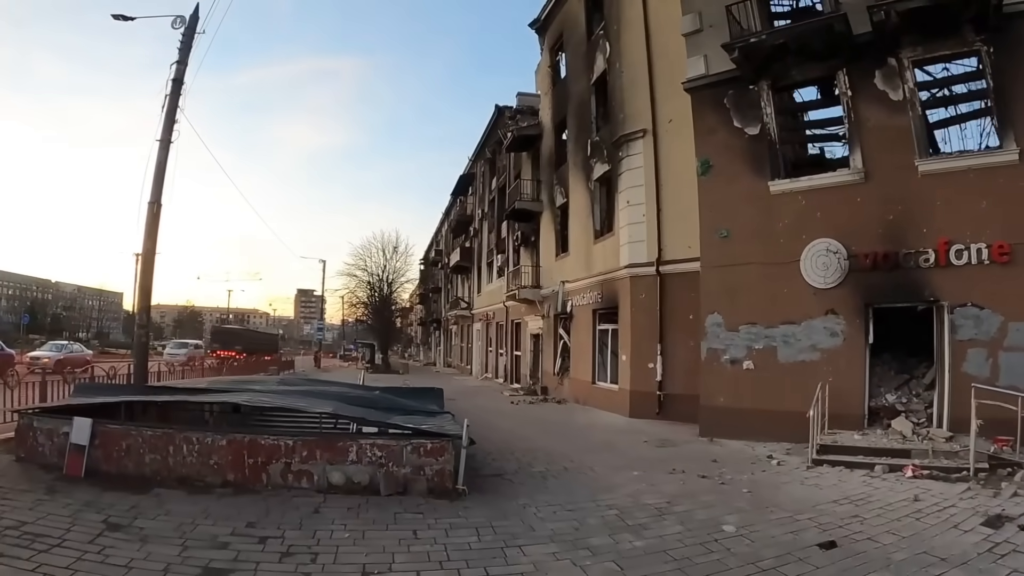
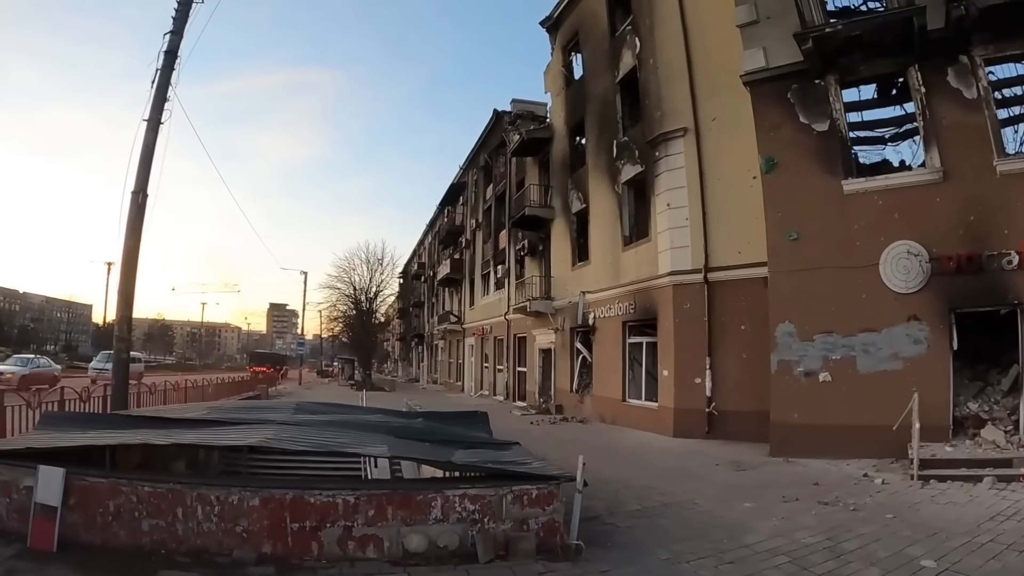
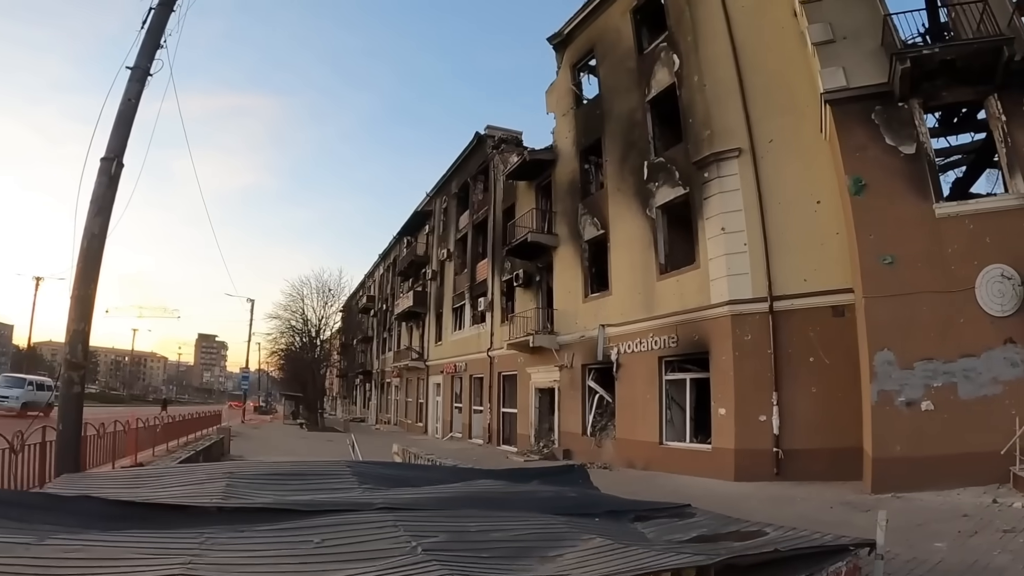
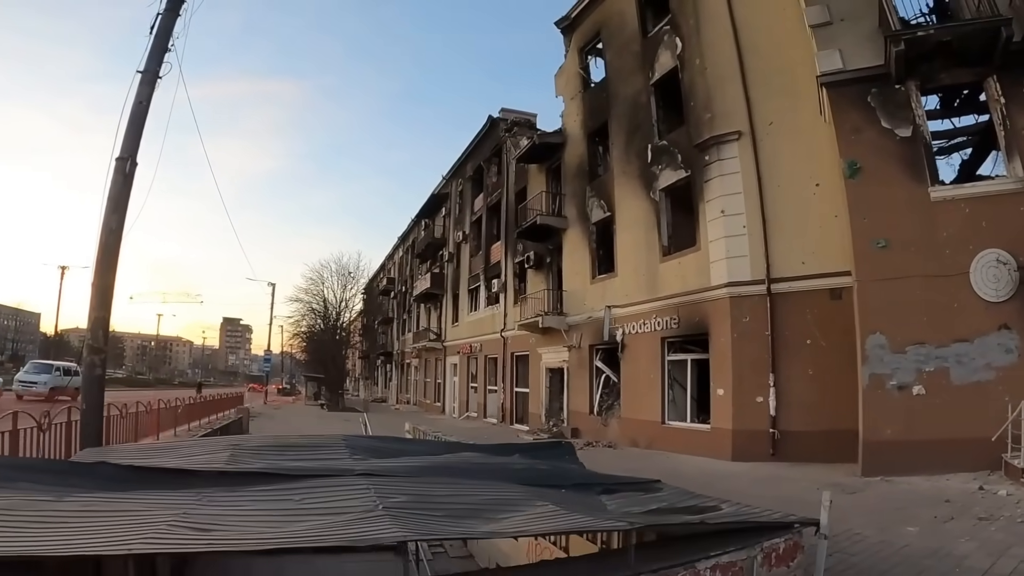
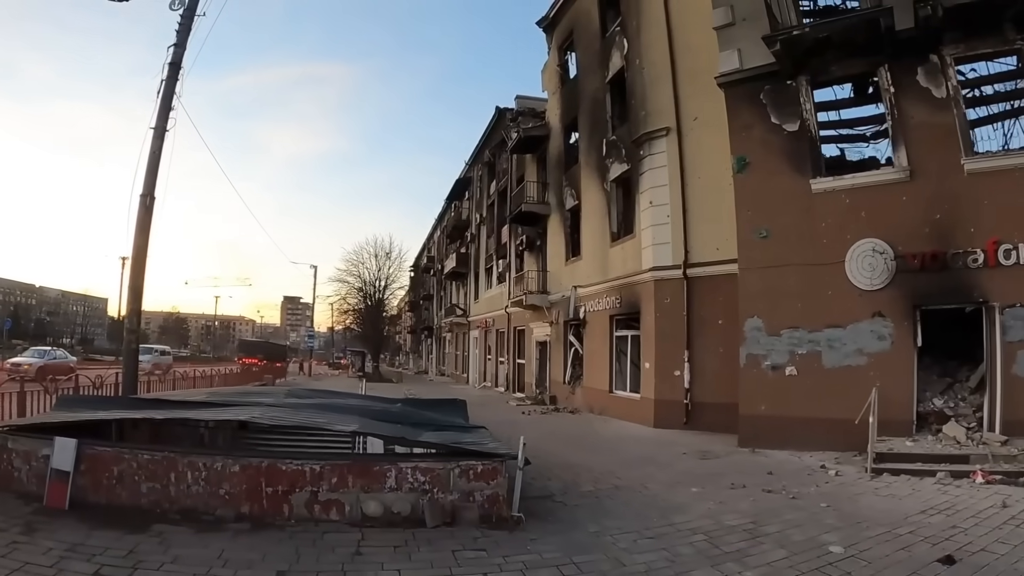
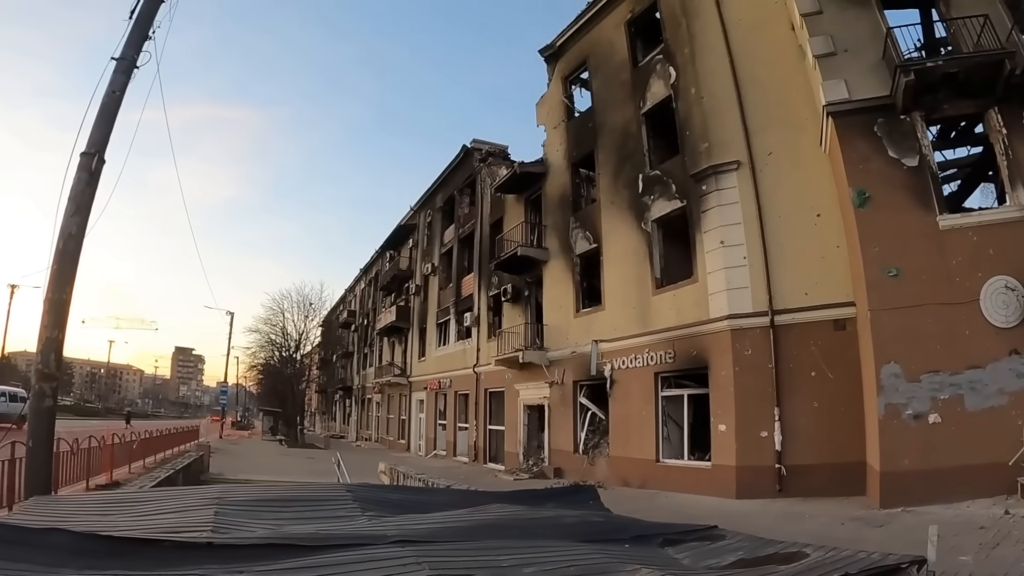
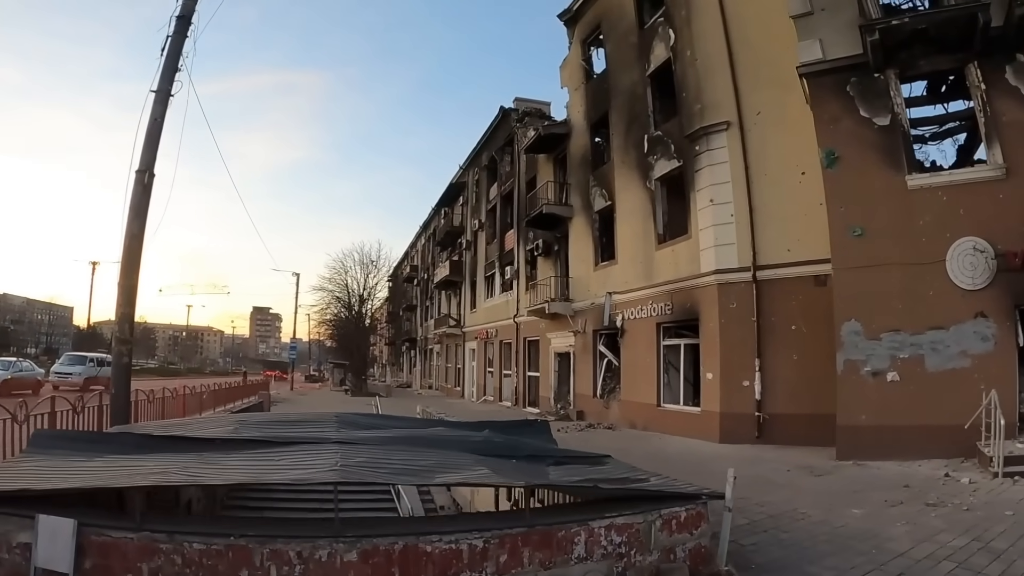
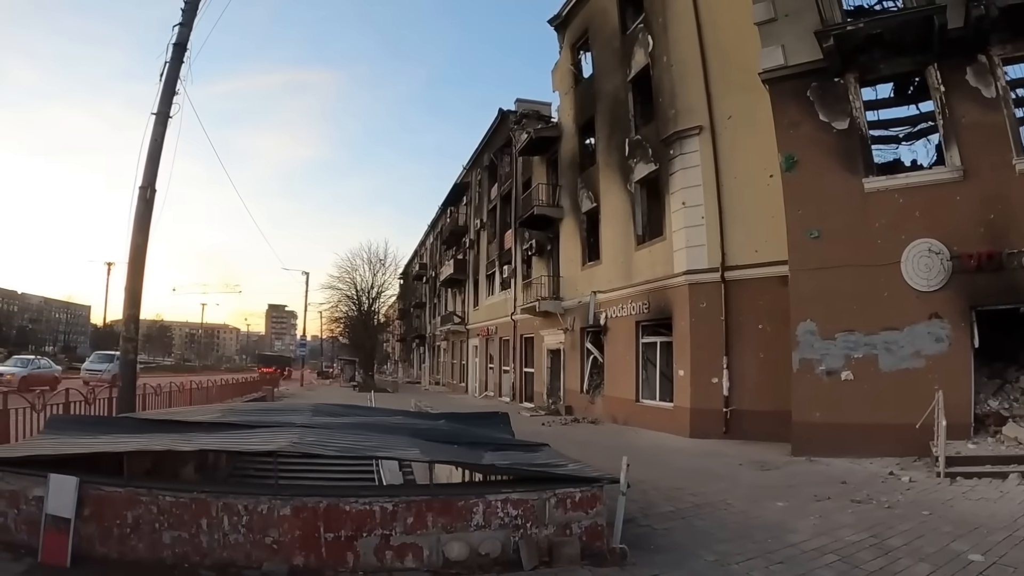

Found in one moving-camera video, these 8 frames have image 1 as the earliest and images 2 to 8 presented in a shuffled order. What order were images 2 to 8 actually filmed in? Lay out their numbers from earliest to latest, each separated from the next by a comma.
5, 2, 8, 7, 4, 3, 6
